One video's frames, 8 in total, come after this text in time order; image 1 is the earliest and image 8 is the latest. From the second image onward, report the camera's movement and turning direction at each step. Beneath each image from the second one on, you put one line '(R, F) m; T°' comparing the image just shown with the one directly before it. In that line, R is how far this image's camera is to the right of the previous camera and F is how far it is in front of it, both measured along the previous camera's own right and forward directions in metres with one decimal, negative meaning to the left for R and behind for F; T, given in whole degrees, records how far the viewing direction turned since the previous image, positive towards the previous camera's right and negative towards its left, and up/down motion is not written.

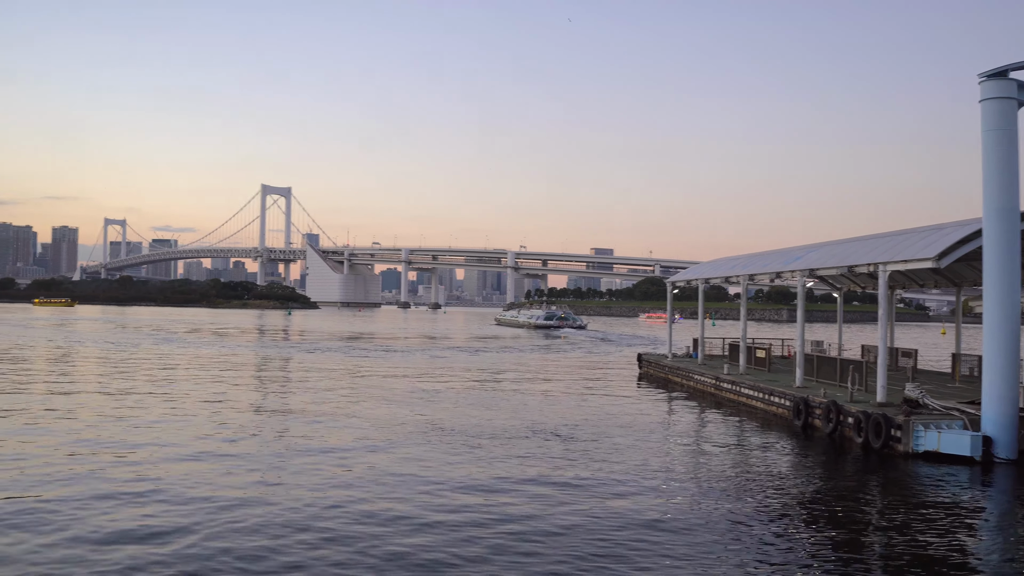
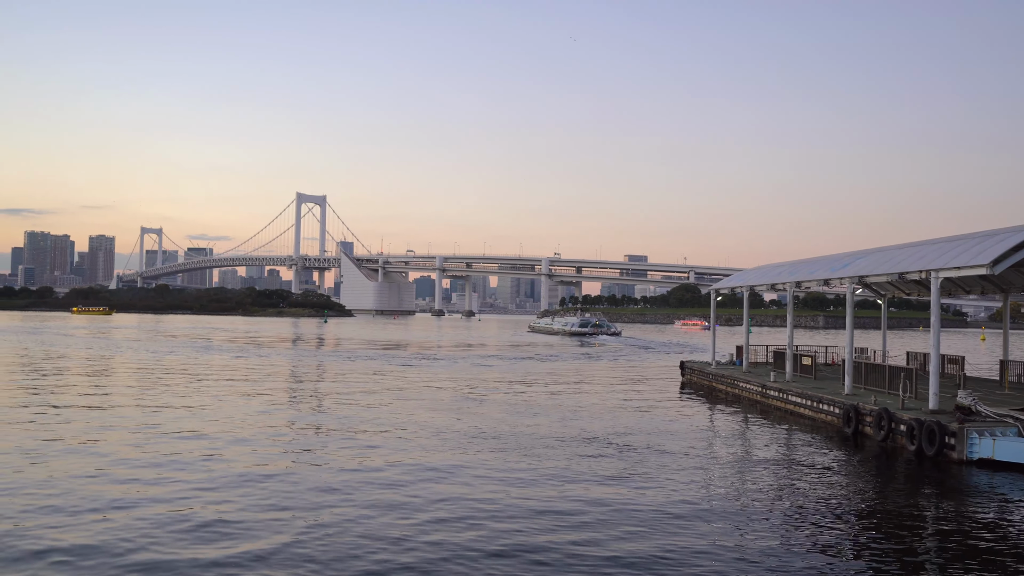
(-0.3, -0.2) m; -2°
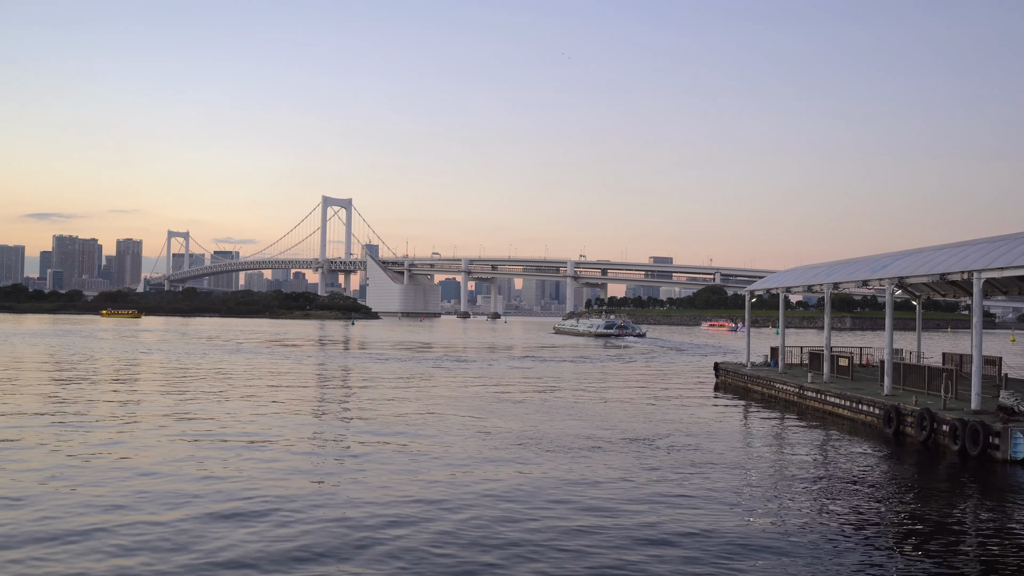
(-0.3, -0.2) m; -2°
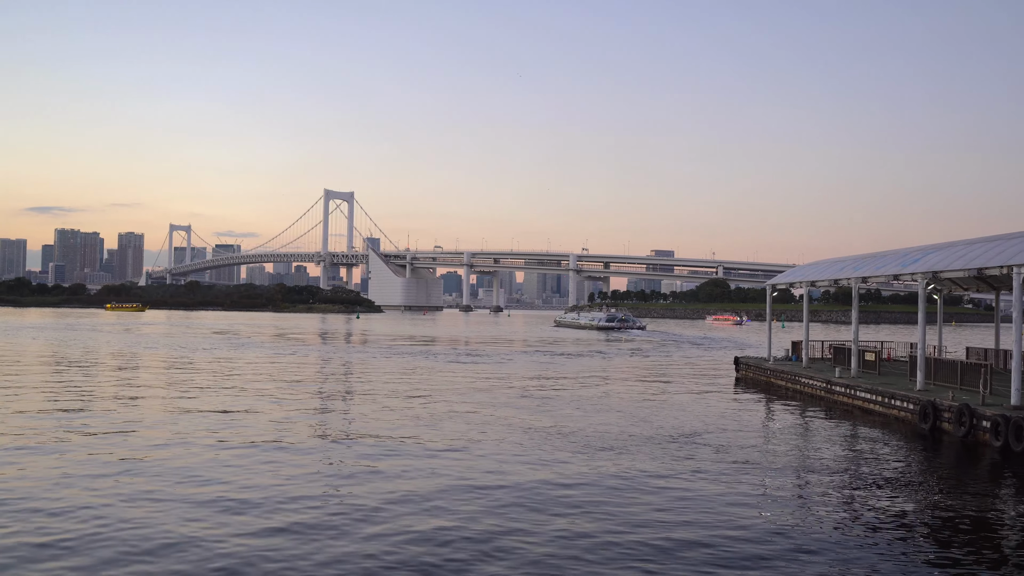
(-0.5, +0.1) m; 0°
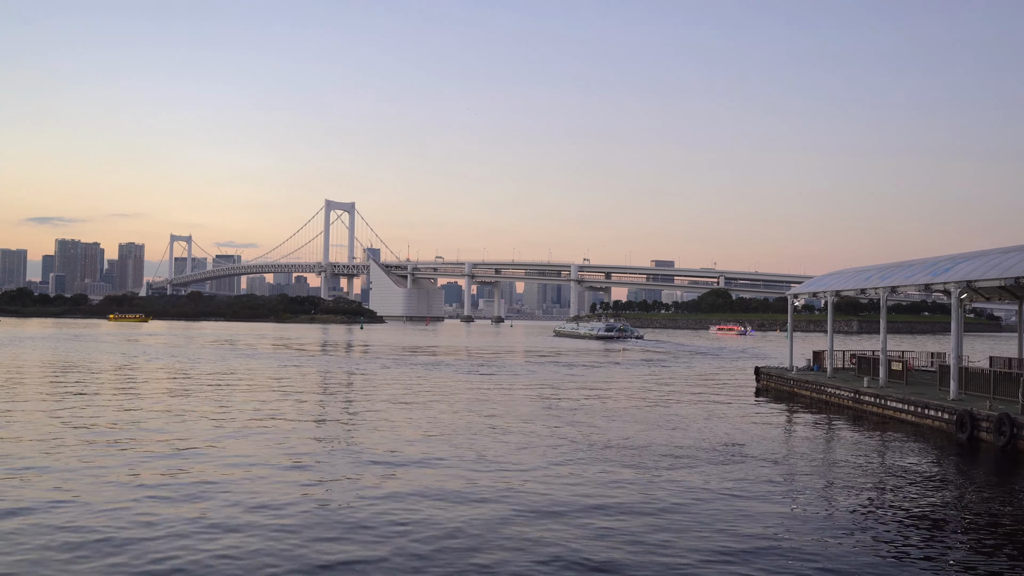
(-0.5, 0.0) m; 0°
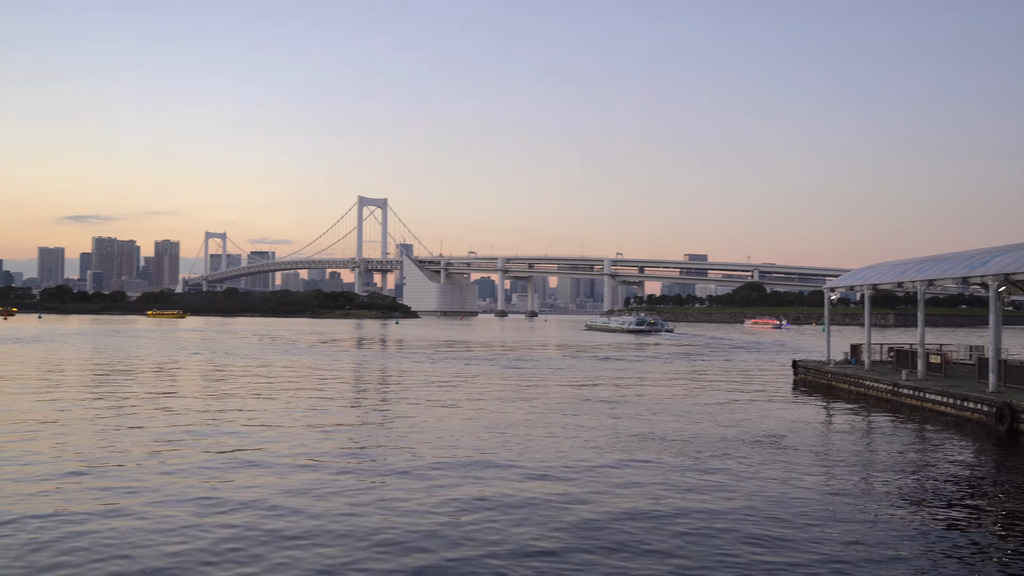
(-0.2, -0.4) m; -2°
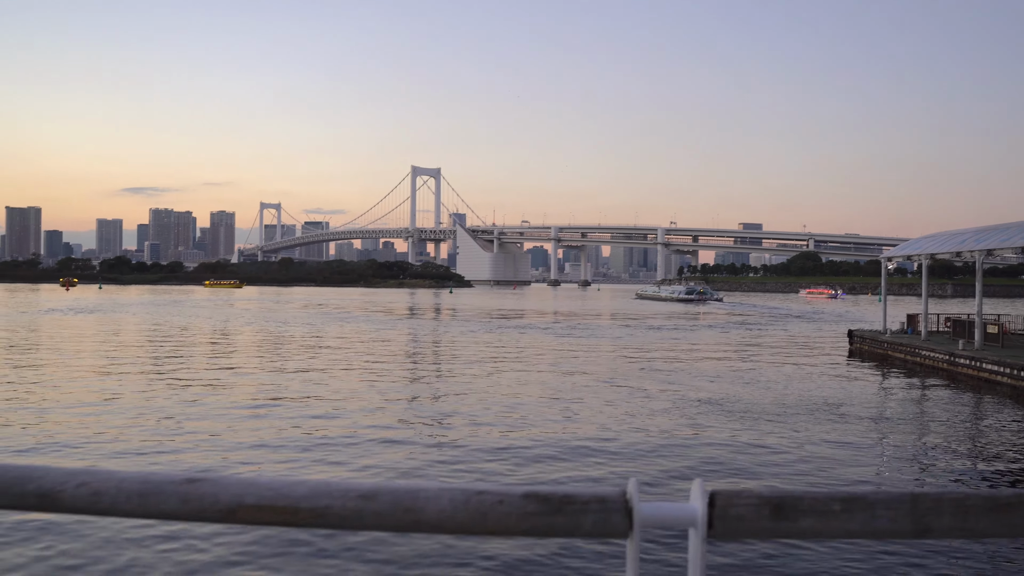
(-0.1, -0.5) m; -3°
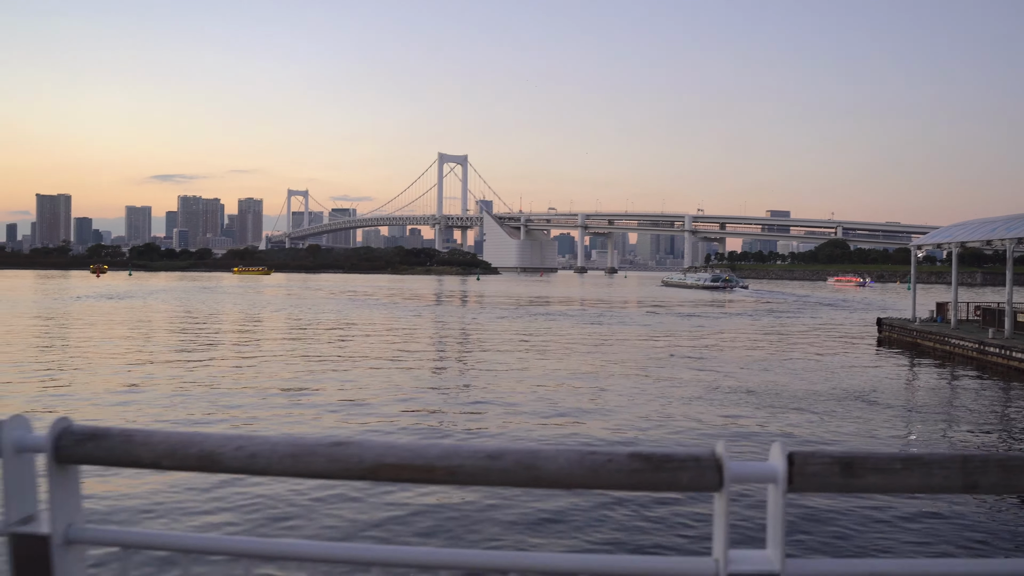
(-0.1, -0.3) m; -2°
